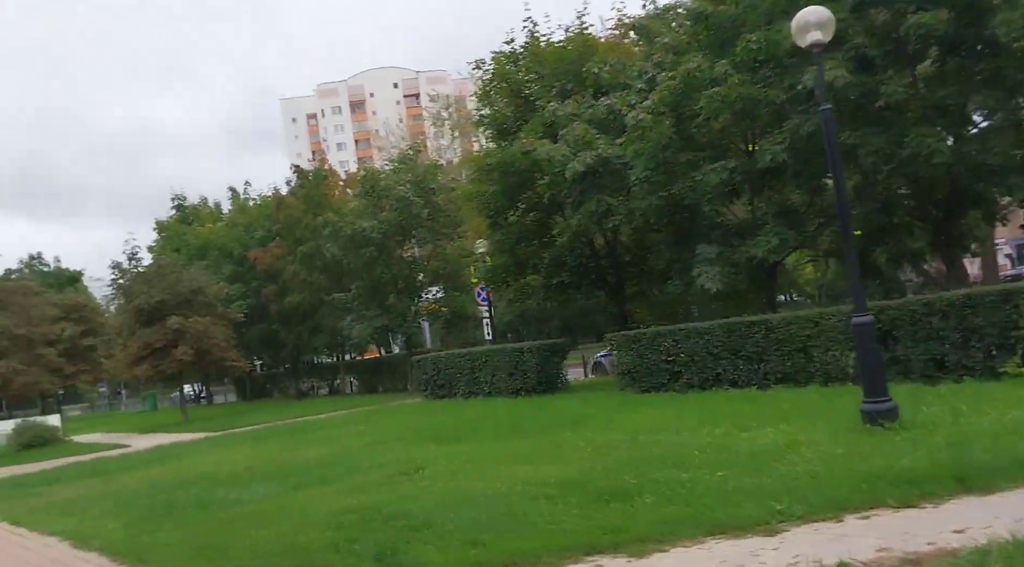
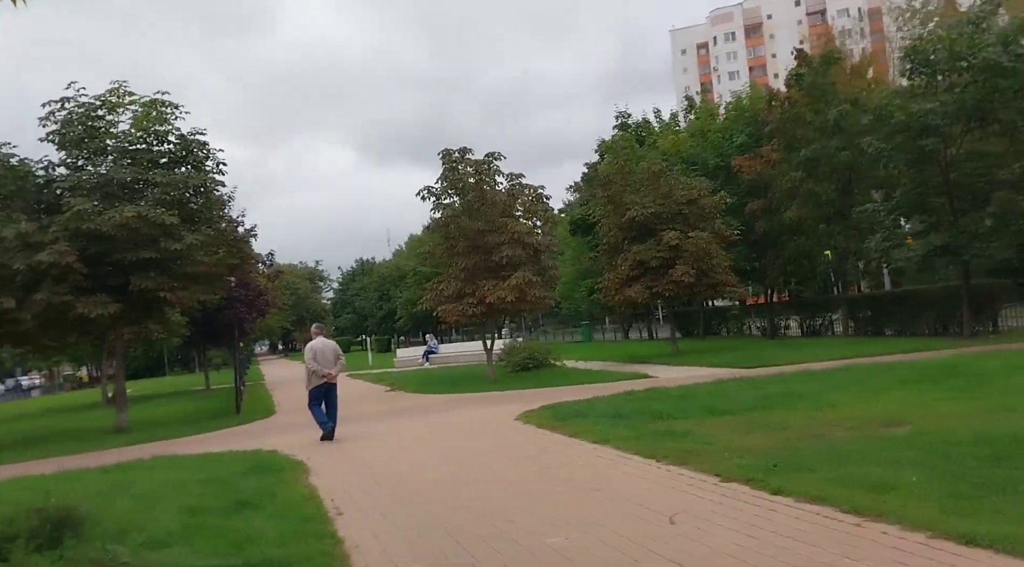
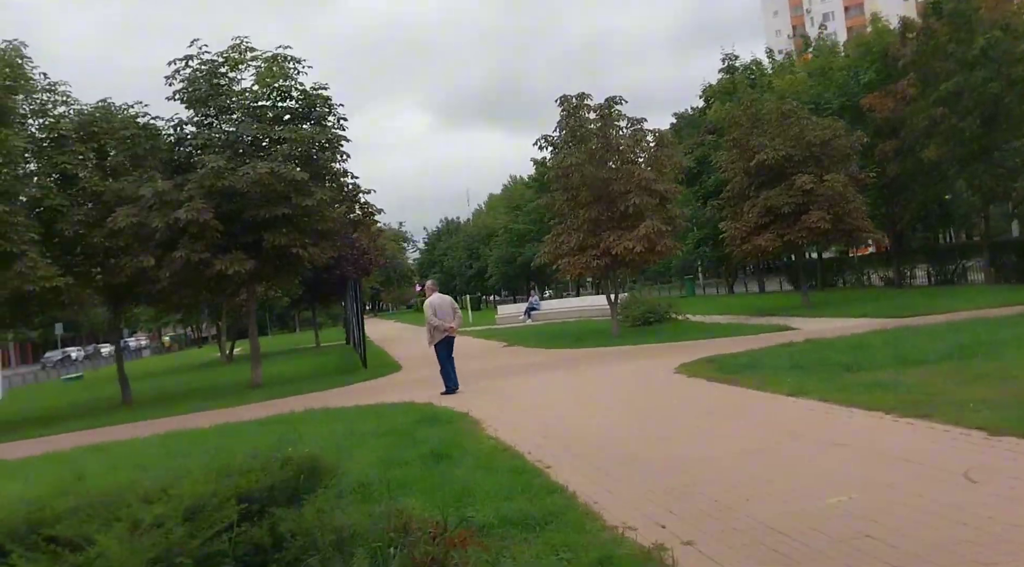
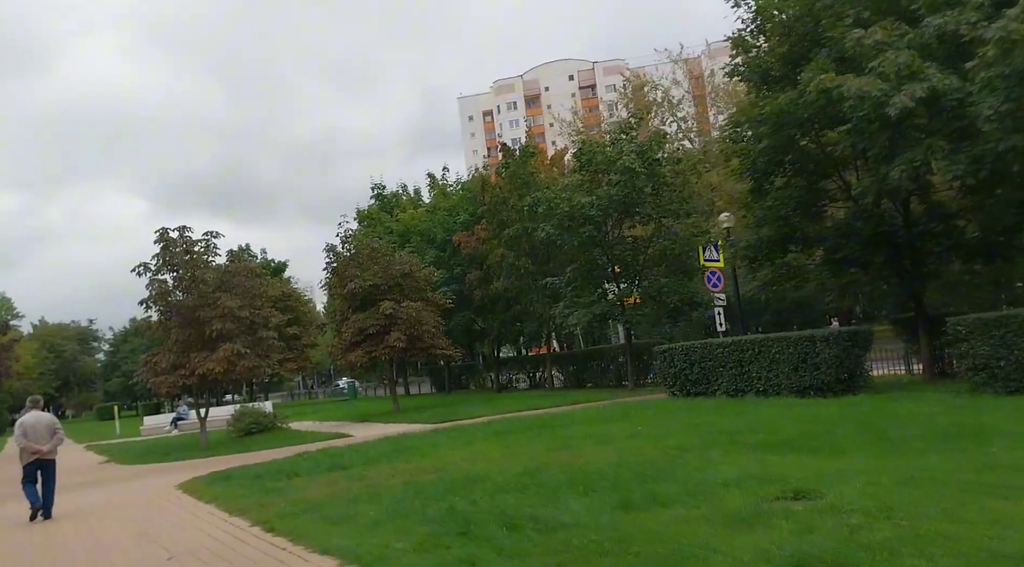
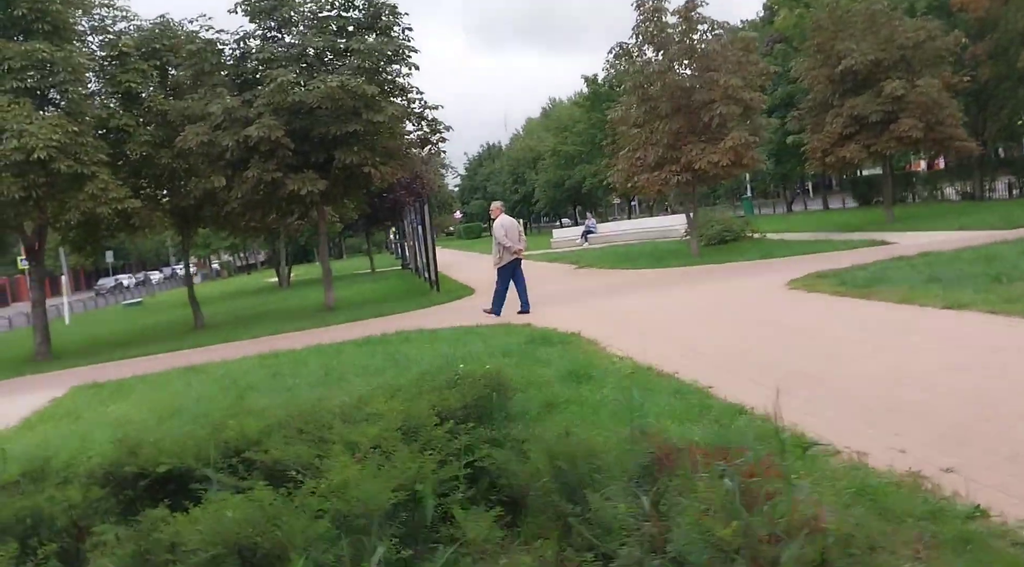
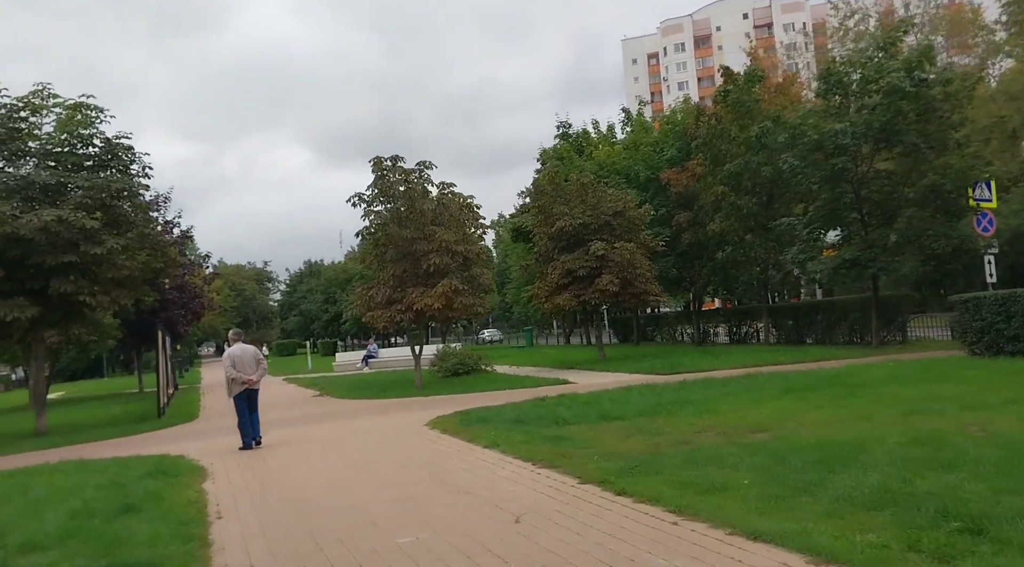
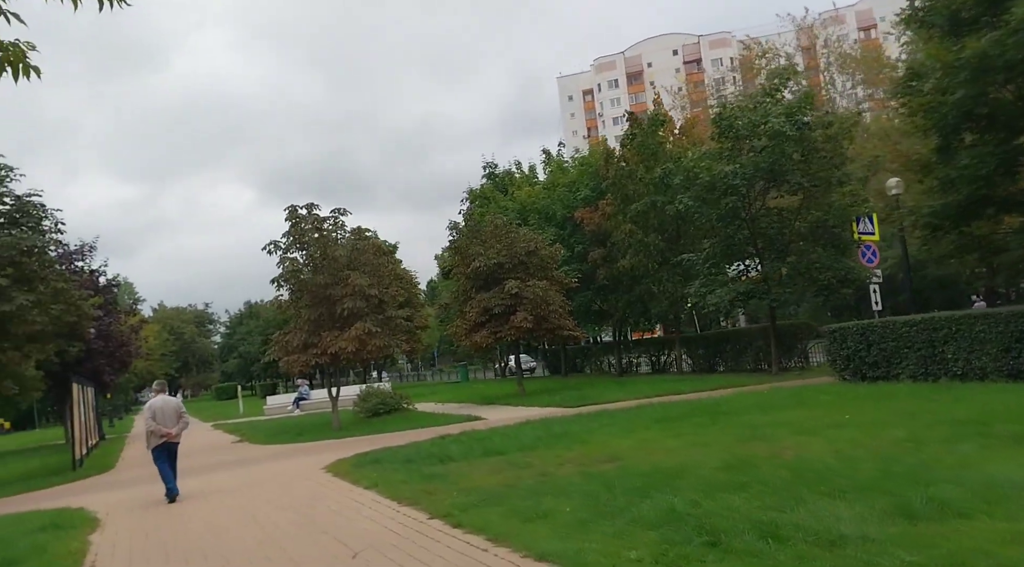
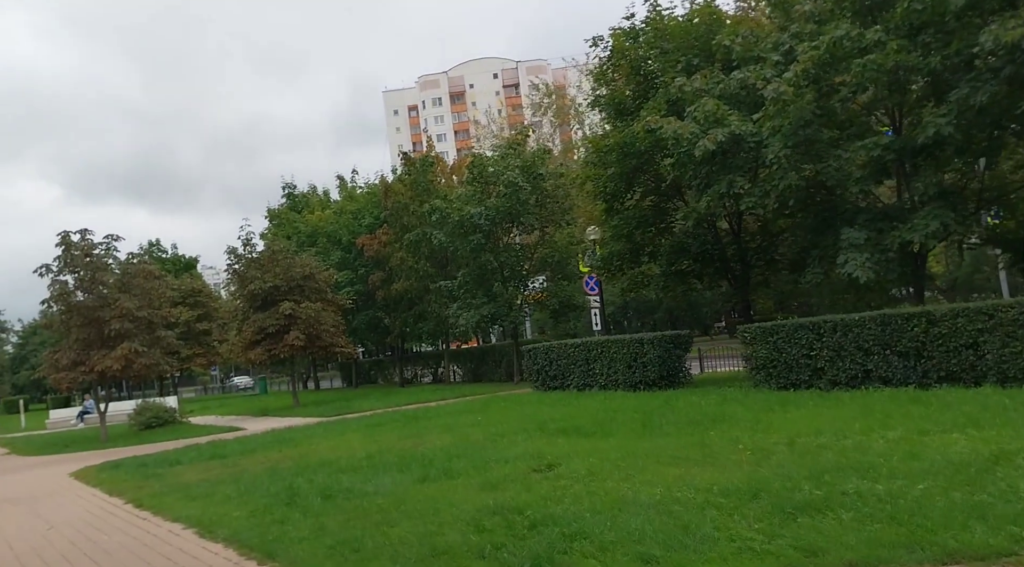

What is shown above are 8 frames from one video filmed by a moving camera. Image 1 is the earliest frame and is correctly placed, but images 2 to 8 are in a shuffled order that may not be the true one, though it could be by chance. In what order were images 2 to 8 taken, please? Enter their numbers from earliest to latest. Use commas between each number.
8, 4, 7, 6, 2, 3, 5
